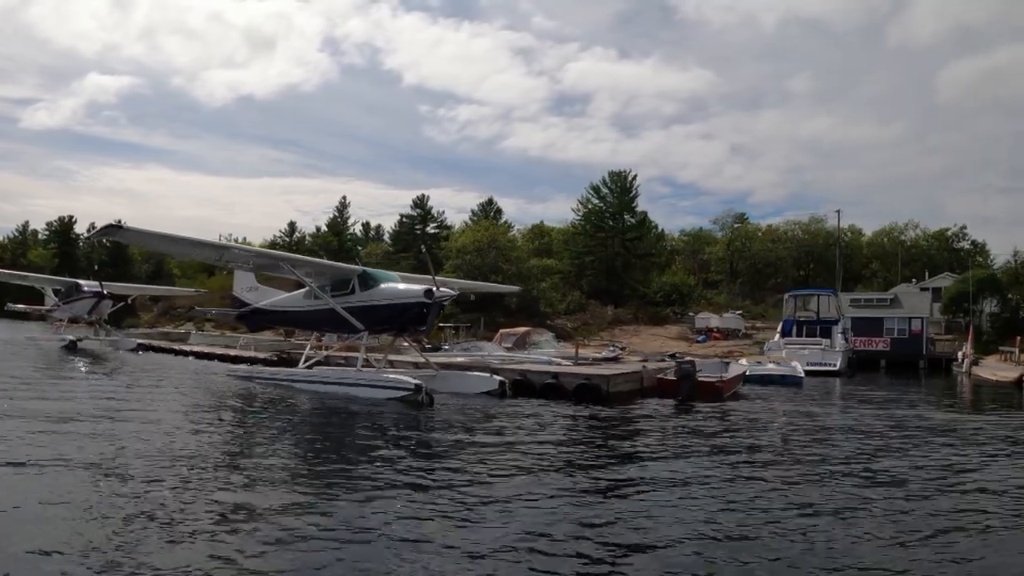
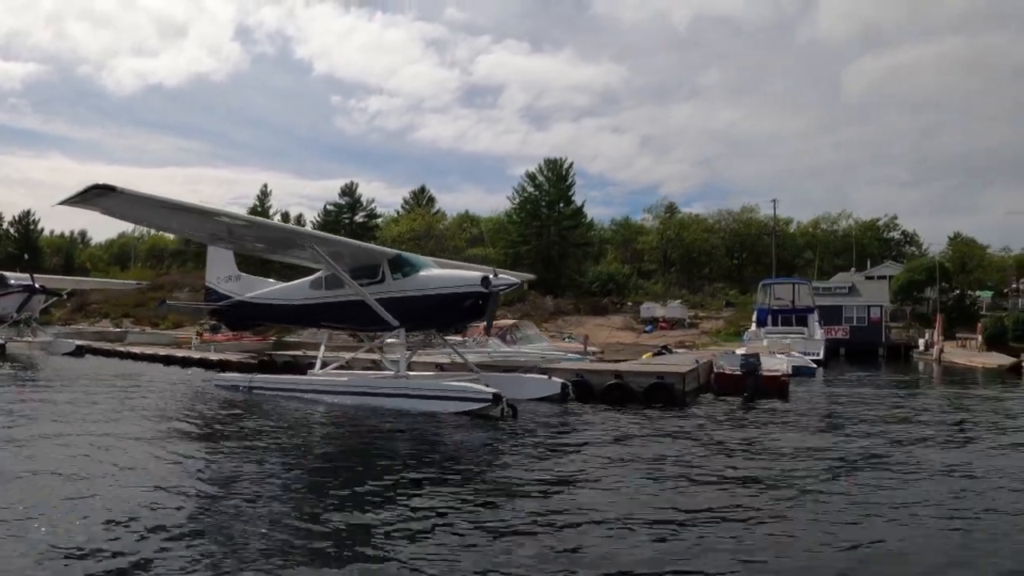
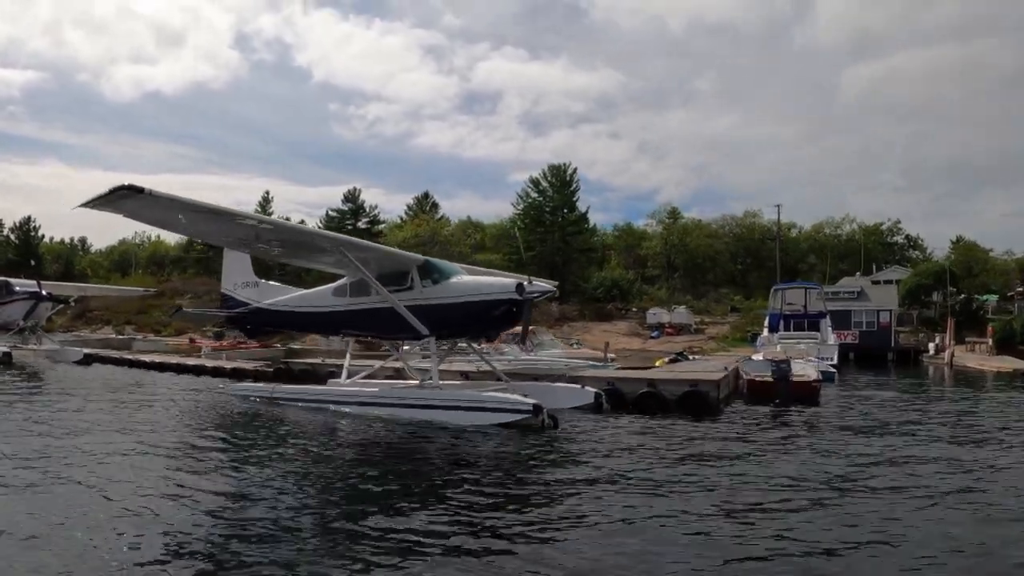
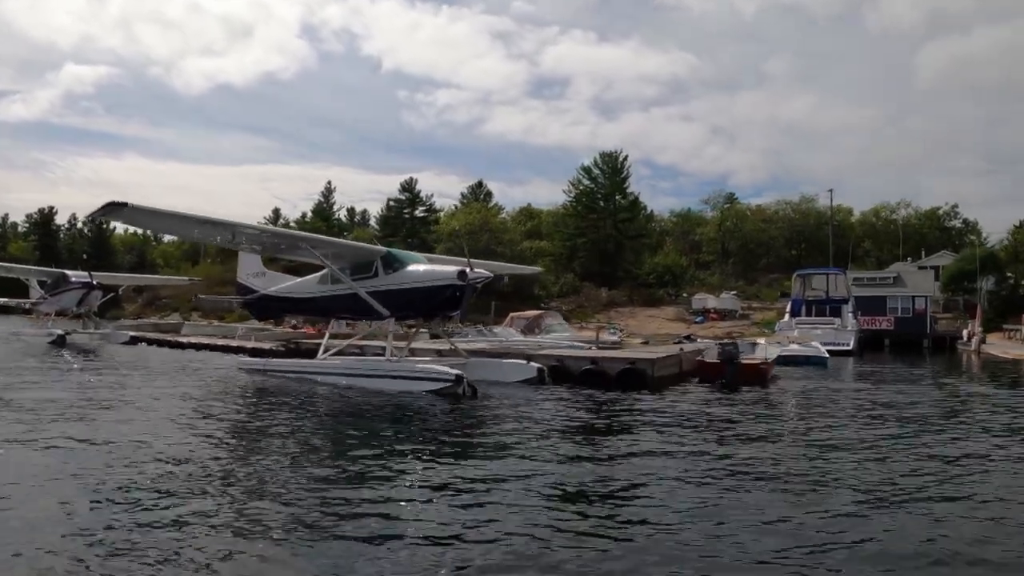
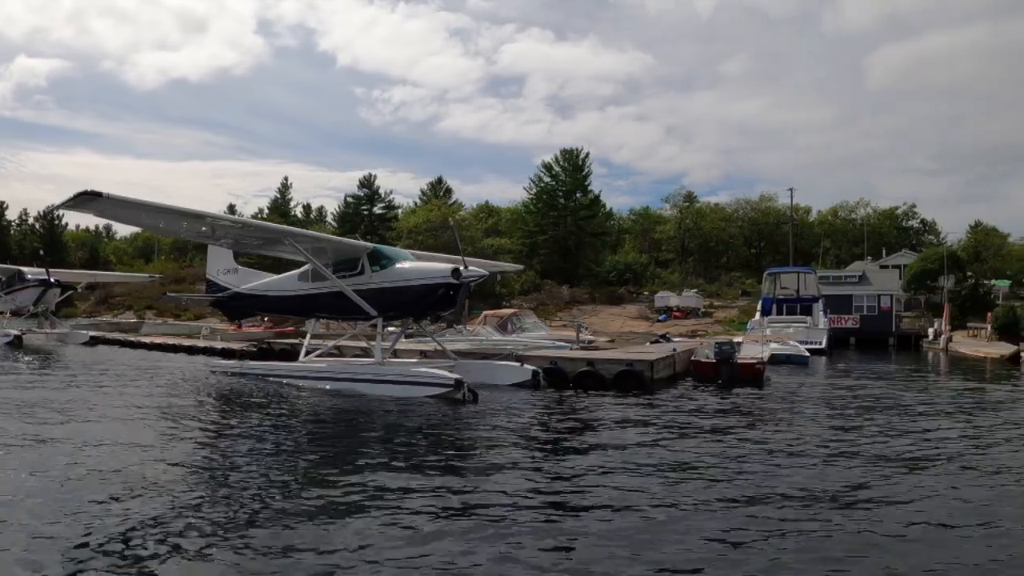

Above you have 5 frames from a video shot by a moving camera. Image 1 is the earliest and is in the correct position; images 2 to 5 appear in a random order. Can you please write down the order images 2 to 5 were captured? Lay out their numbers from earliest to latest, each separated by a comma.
4, 5, 2, 3
